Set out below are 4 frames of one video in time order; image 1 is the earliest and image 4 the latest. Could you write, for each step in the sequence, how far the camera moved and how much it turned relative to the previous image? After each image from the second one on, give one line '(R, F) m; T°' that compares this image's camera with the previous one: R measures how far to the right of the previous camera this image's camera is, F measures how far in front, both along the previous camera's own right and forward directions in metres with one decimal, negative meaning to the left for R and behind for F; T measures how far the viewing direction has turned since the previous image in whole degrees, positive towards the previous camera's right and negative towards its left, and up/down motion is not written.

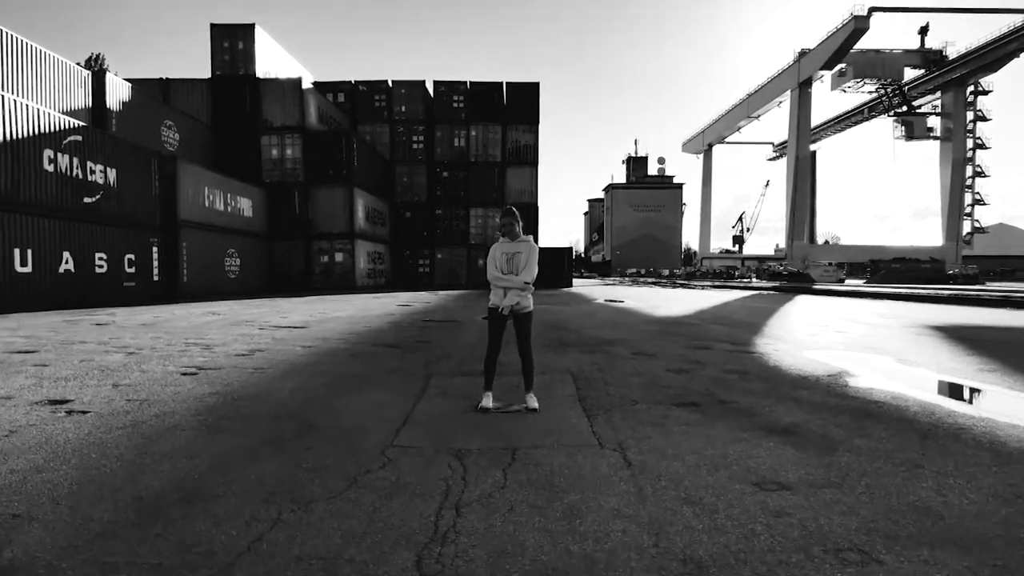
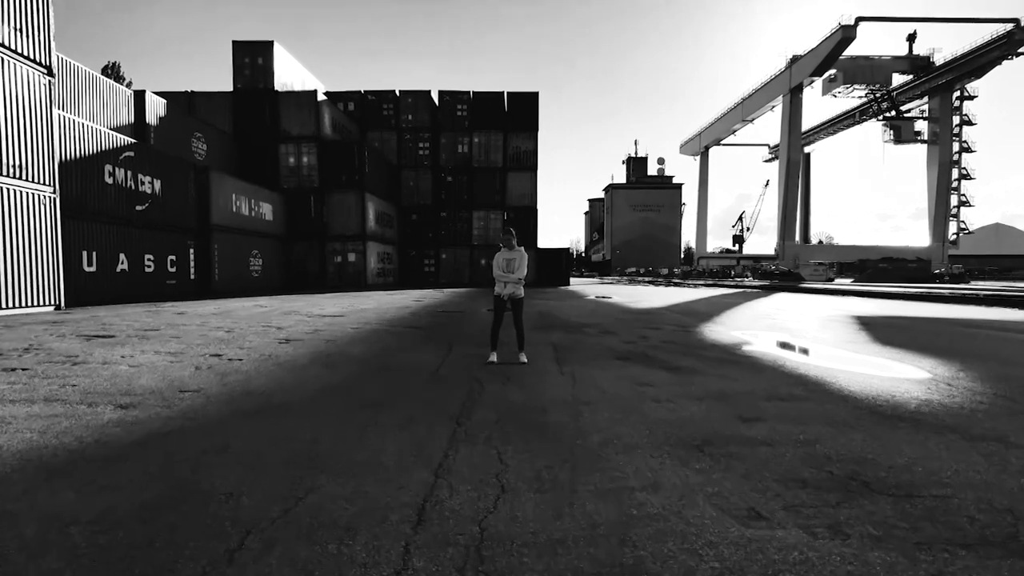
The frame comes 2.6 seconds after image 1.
(0.0, -2.3) m; 0°
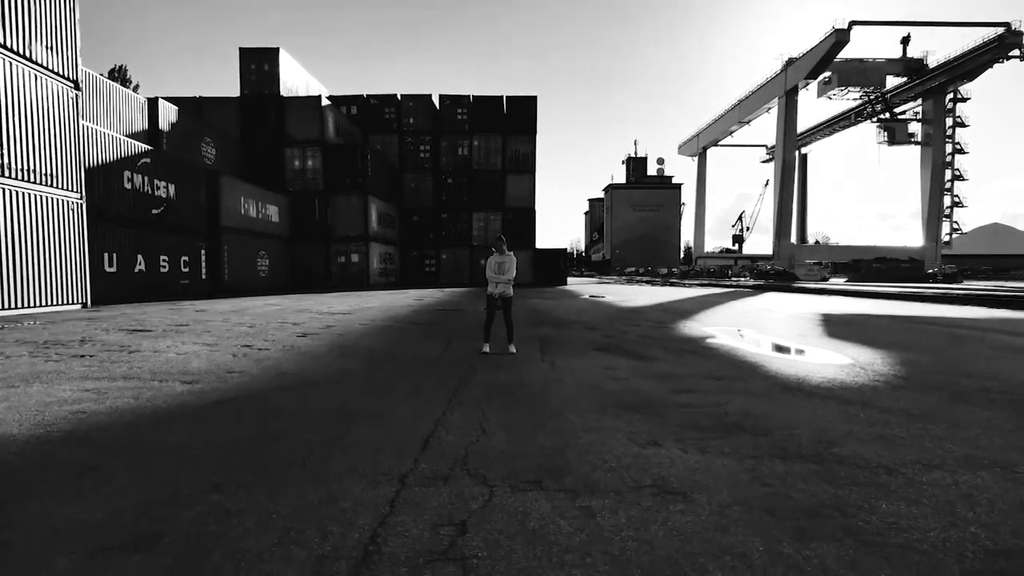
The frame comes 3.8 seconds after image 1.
(+0.1, -1.1) m; 0°
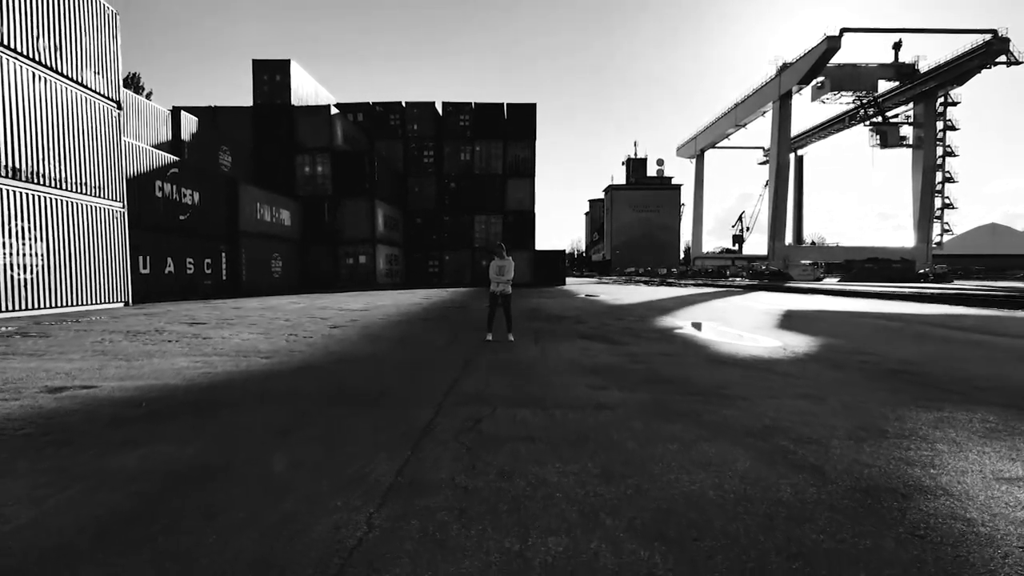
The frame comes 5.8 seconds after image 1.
(0.0, -1.7) m; 0°
